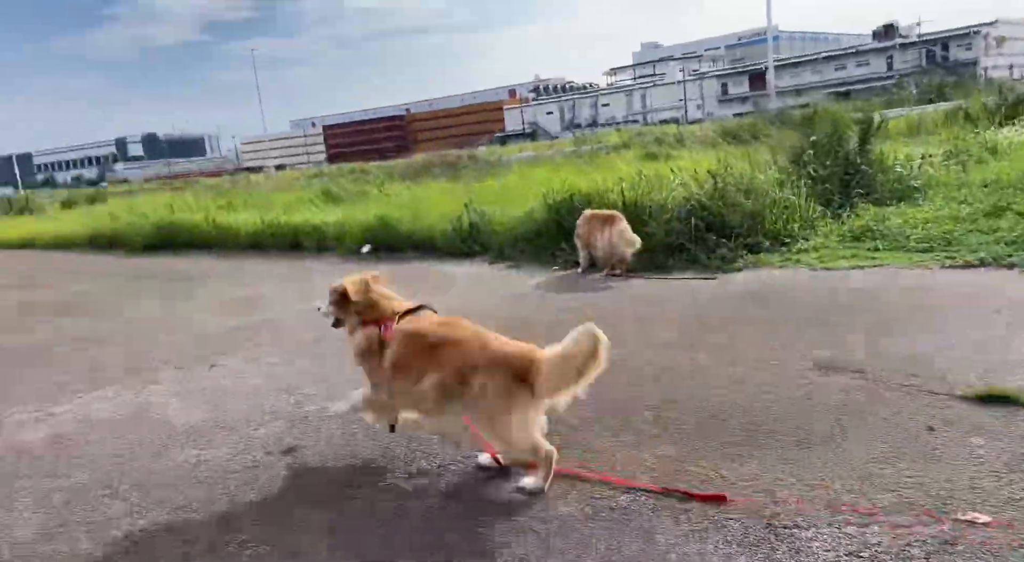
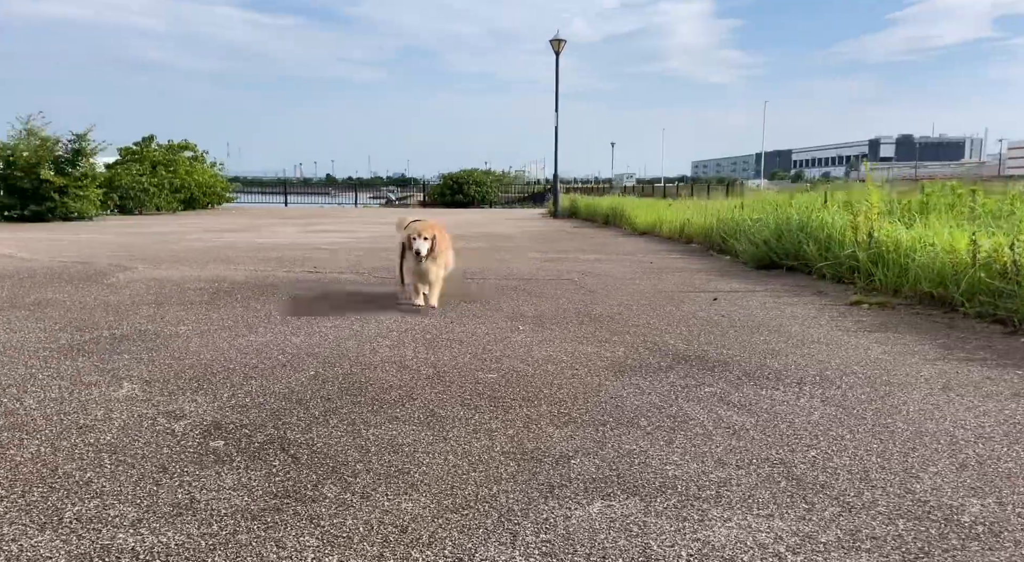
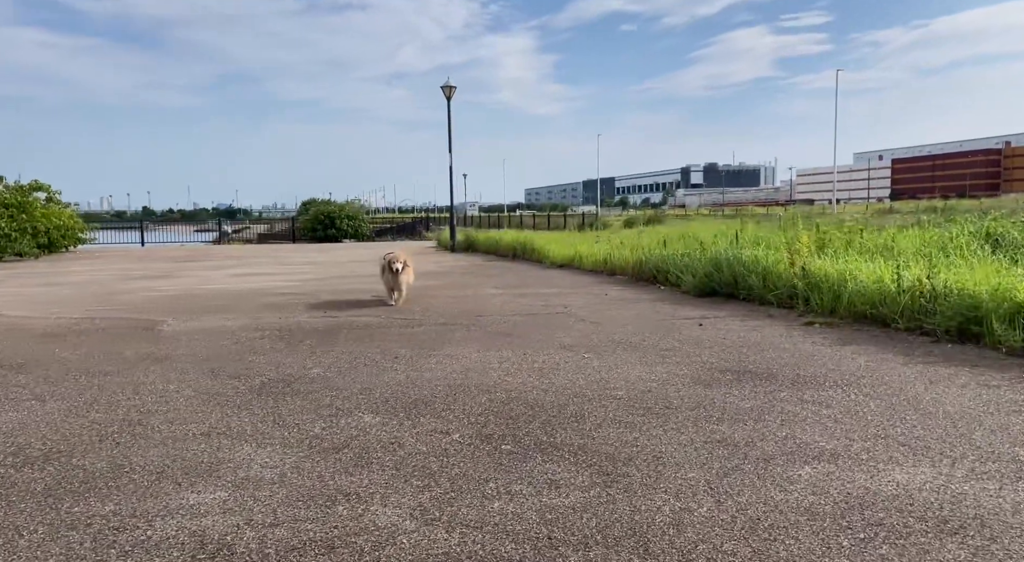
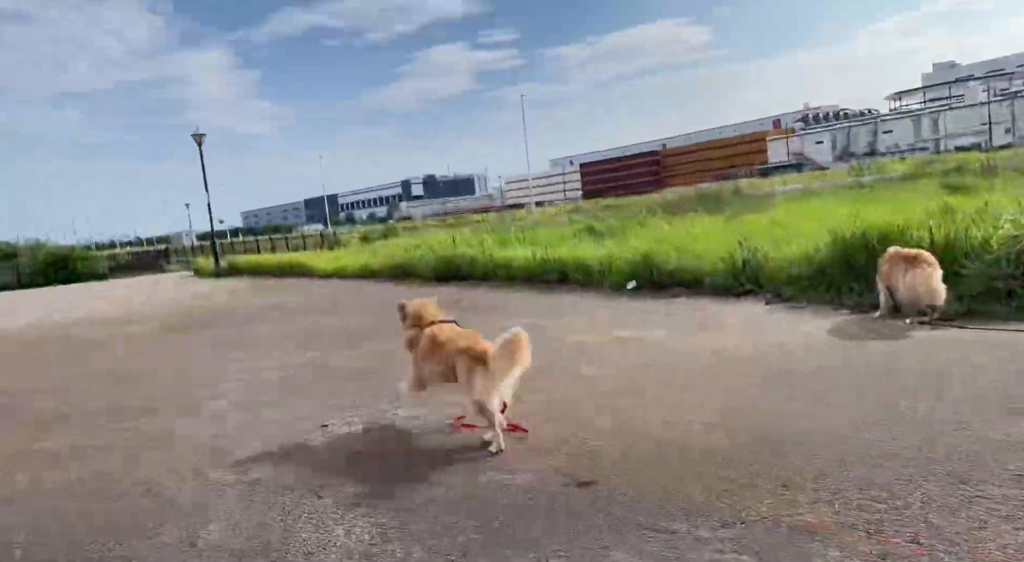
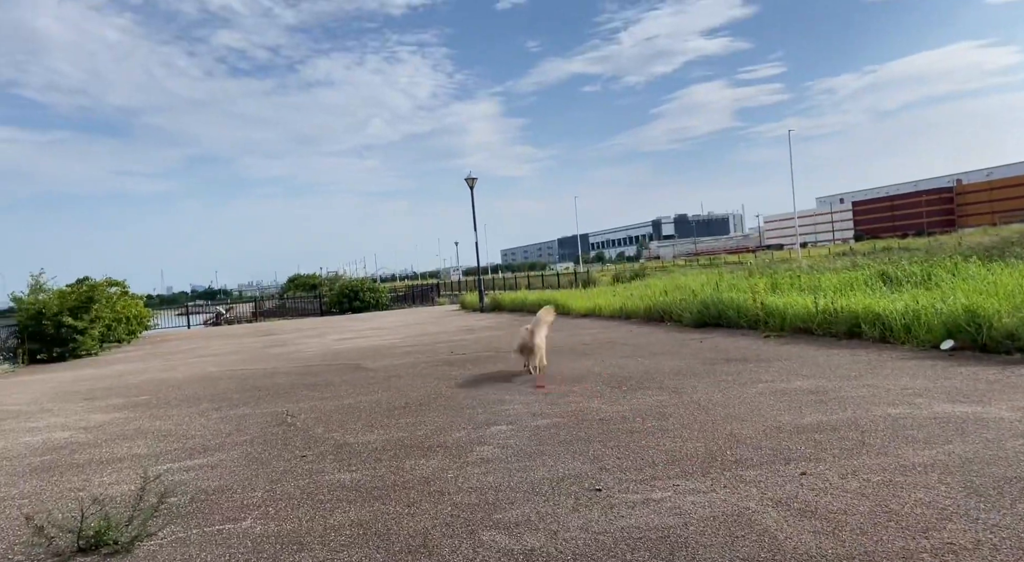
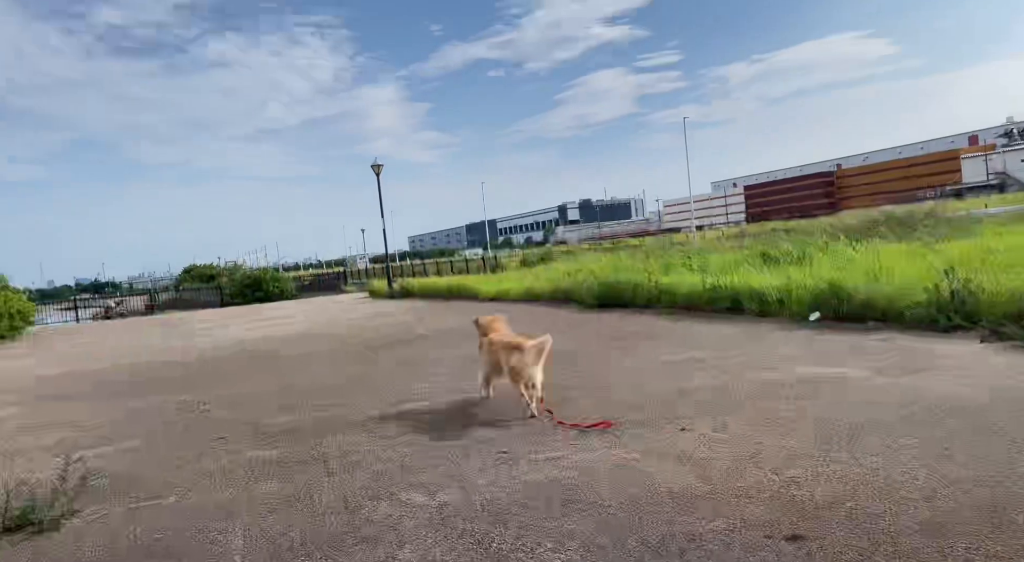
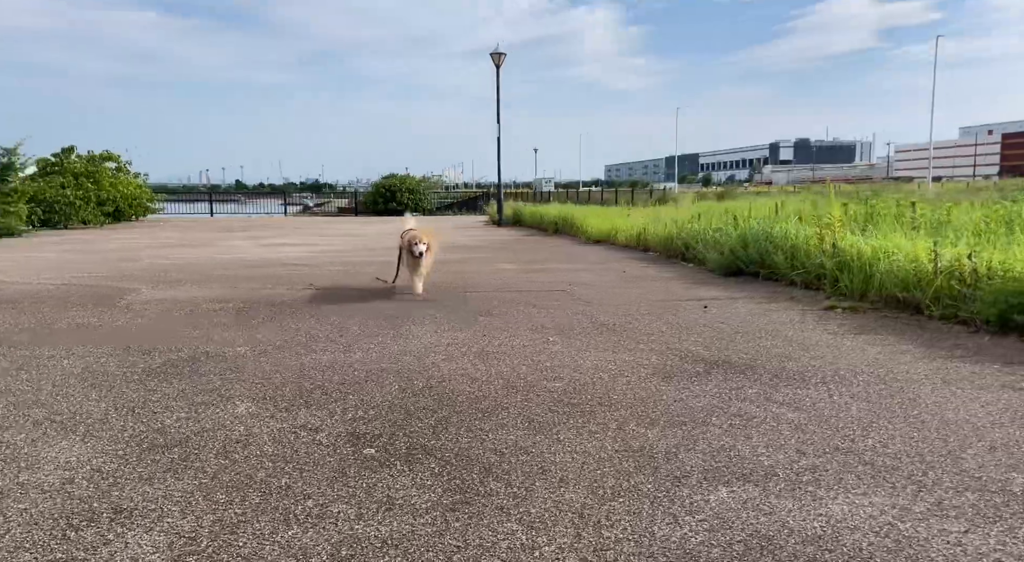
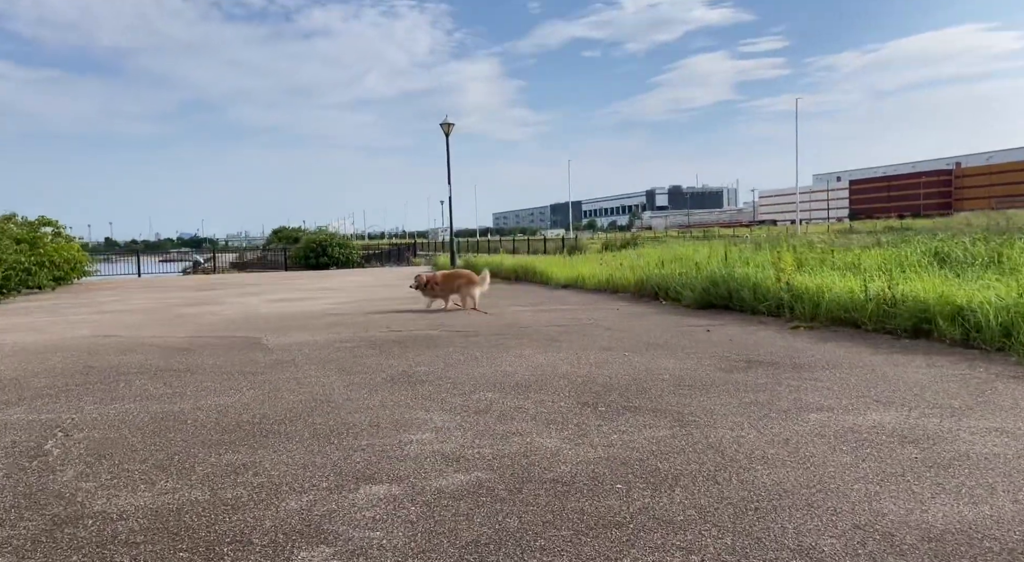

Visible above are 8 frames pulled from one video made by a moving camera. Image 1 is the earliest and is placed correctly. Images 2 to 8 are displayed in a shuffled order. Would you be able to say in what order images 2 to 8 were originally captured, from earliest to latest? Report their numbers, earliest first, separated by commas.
4, 6, 5, 8, 3, 7, 2
